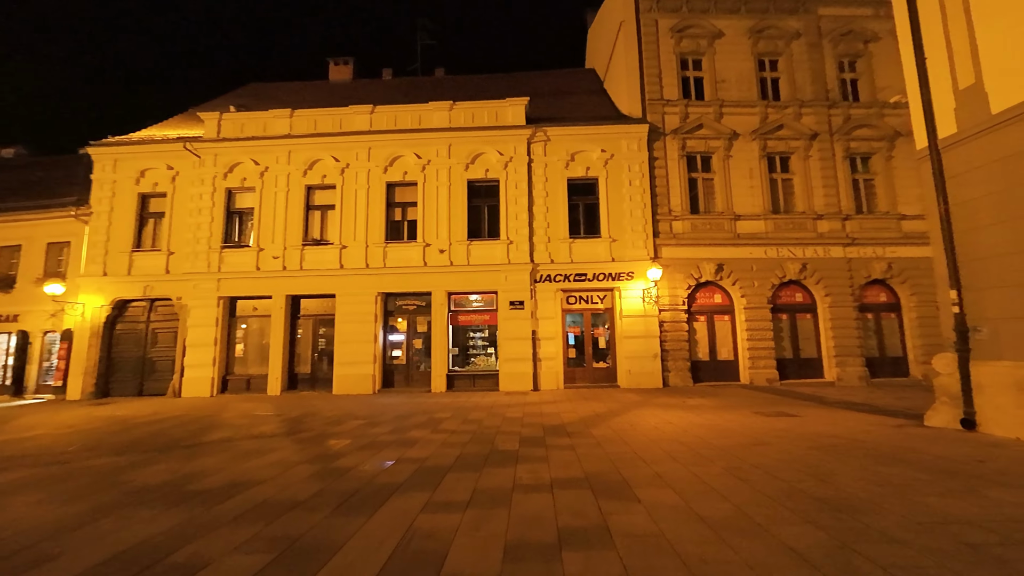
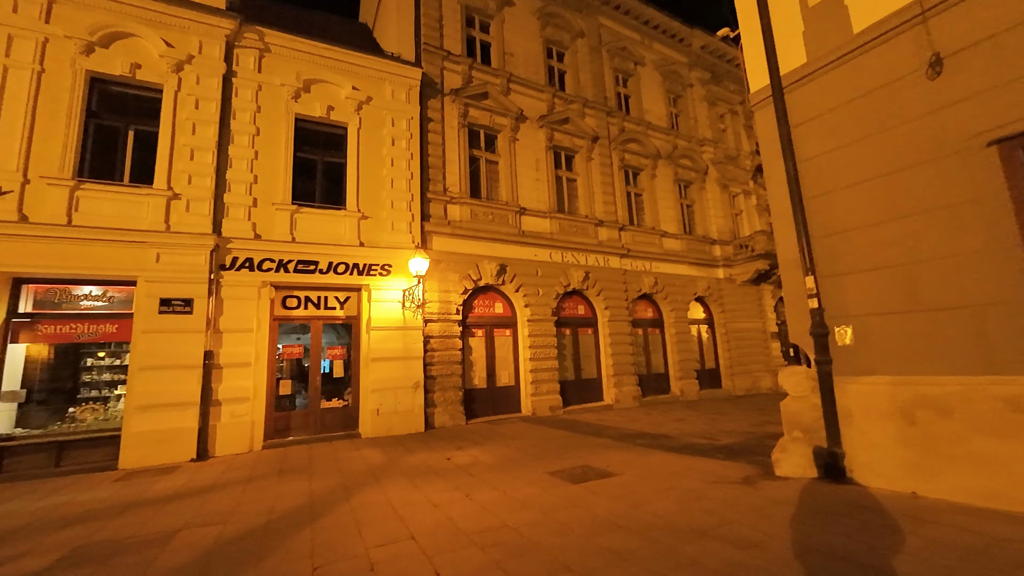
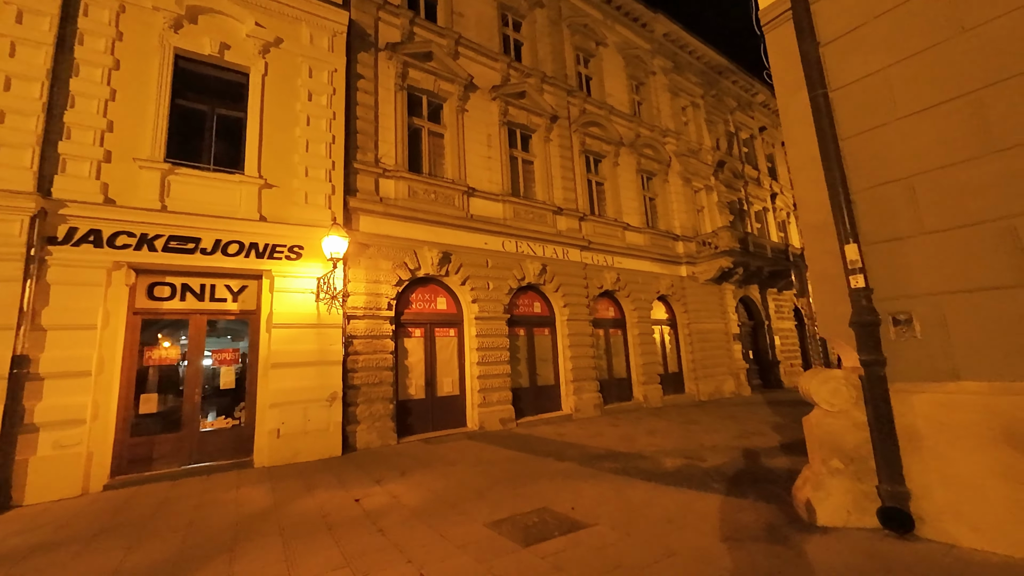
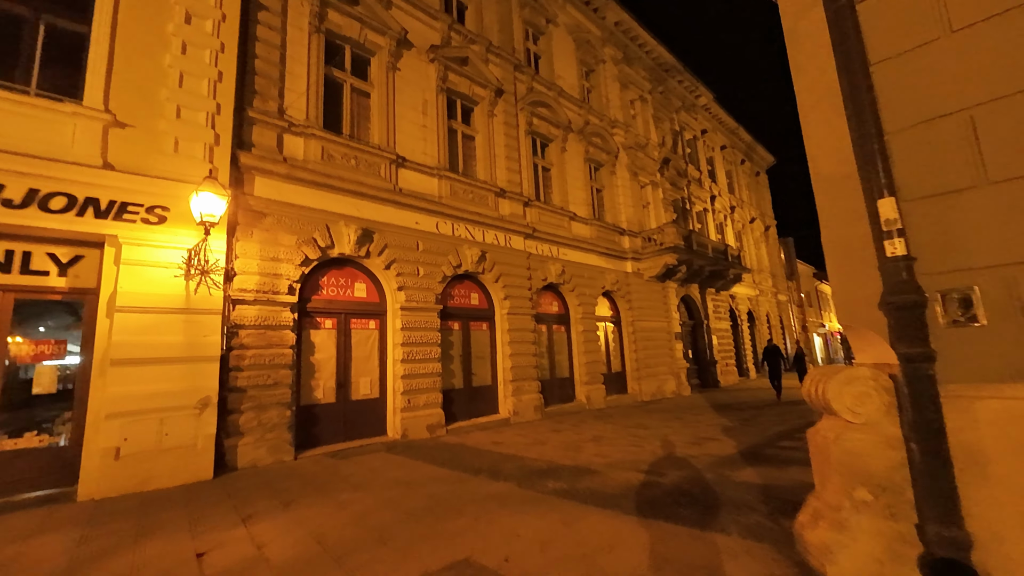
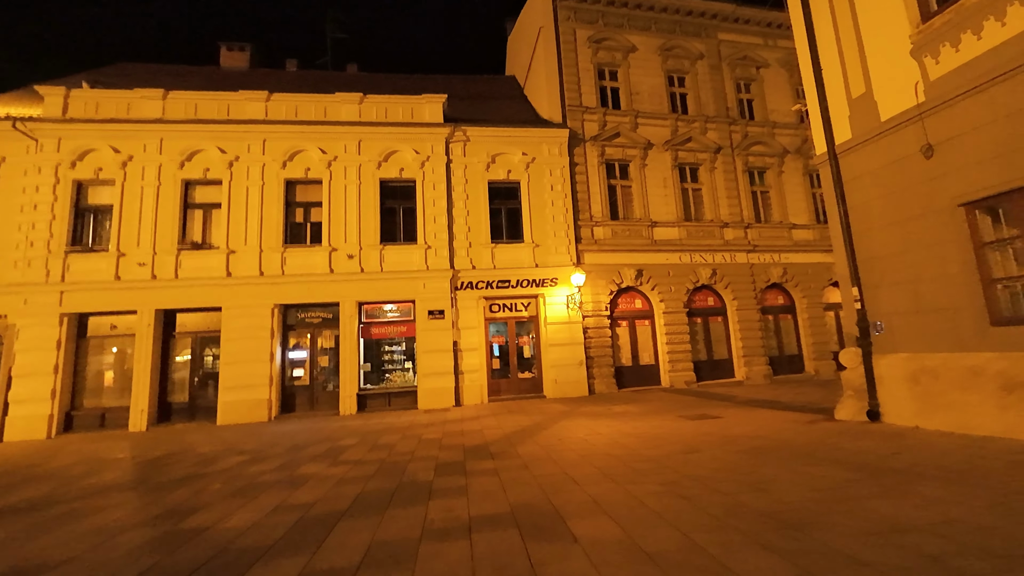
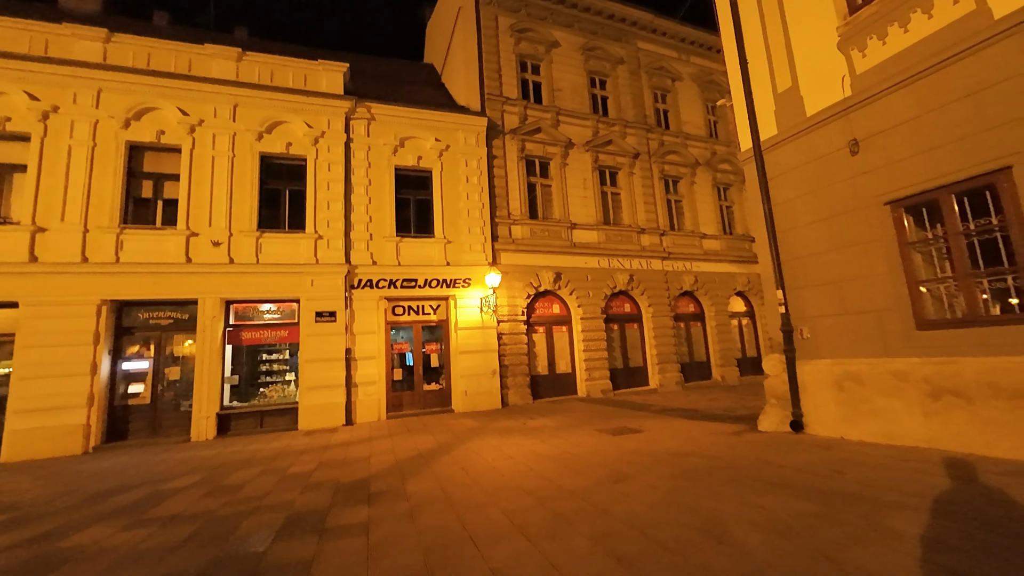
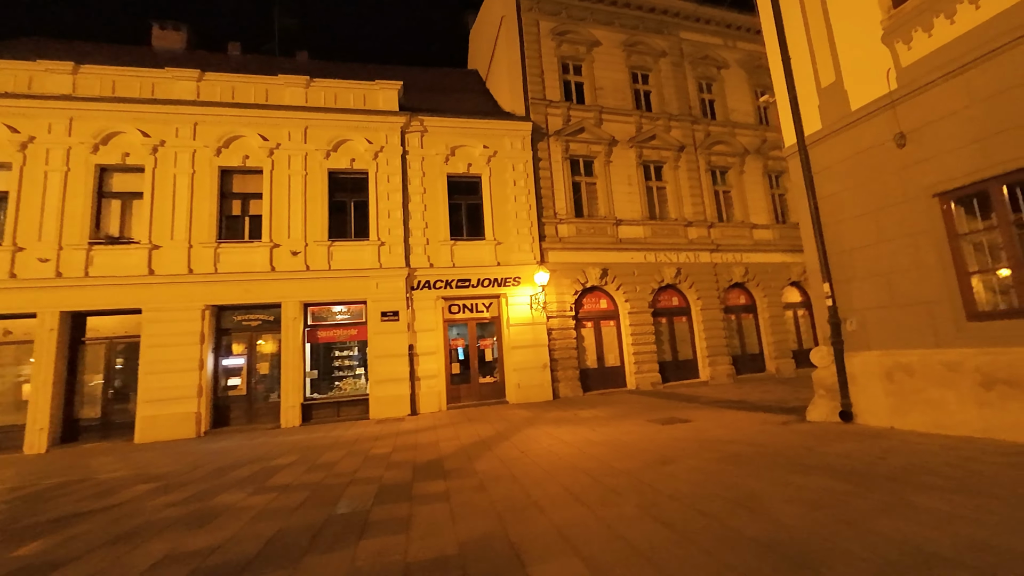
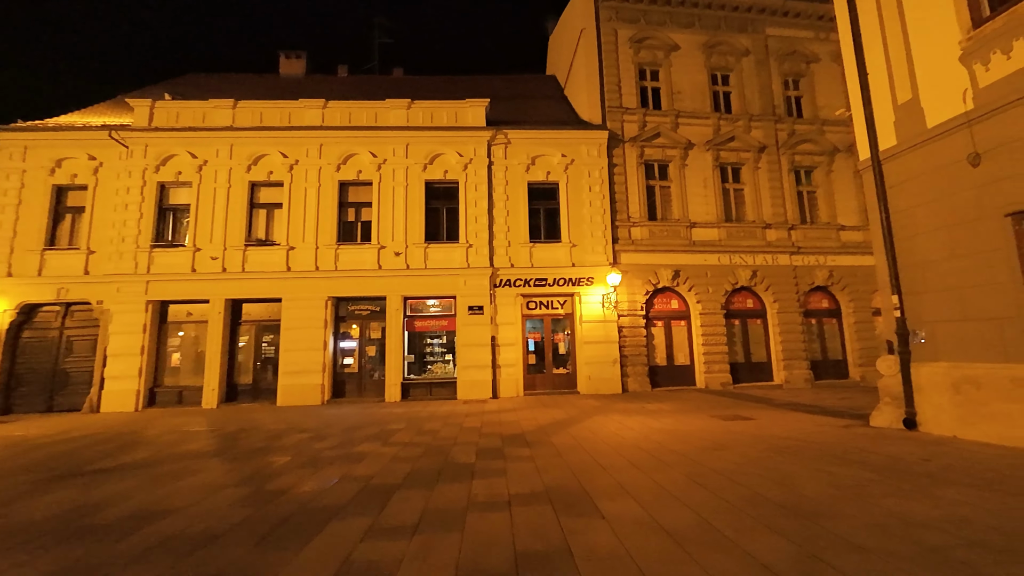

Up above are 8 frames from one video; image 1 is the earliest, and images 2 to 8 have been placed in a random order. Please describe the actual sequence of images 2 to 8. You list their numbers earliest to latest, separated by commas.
8, 5, 7, 6, 2, 3, 4
